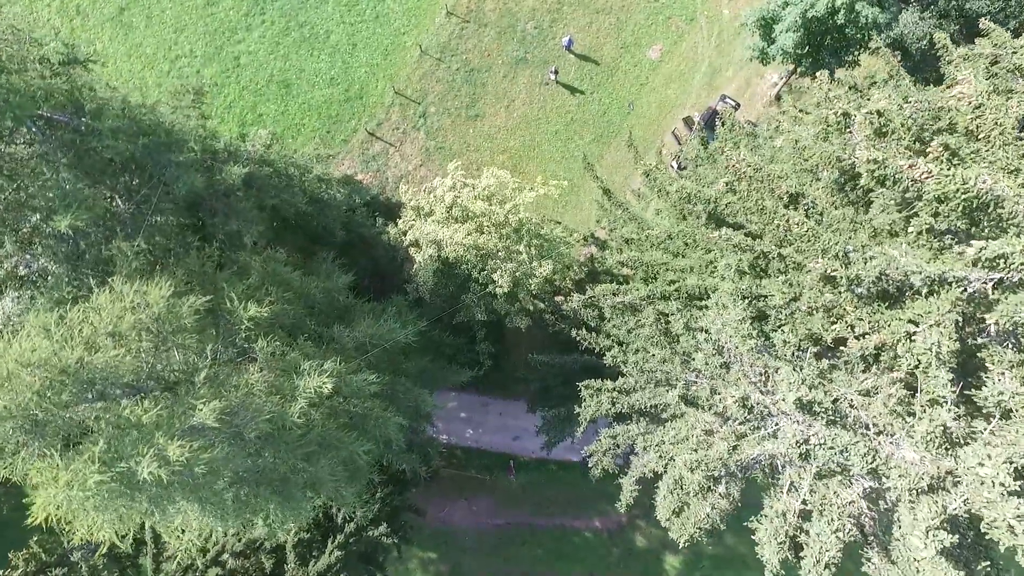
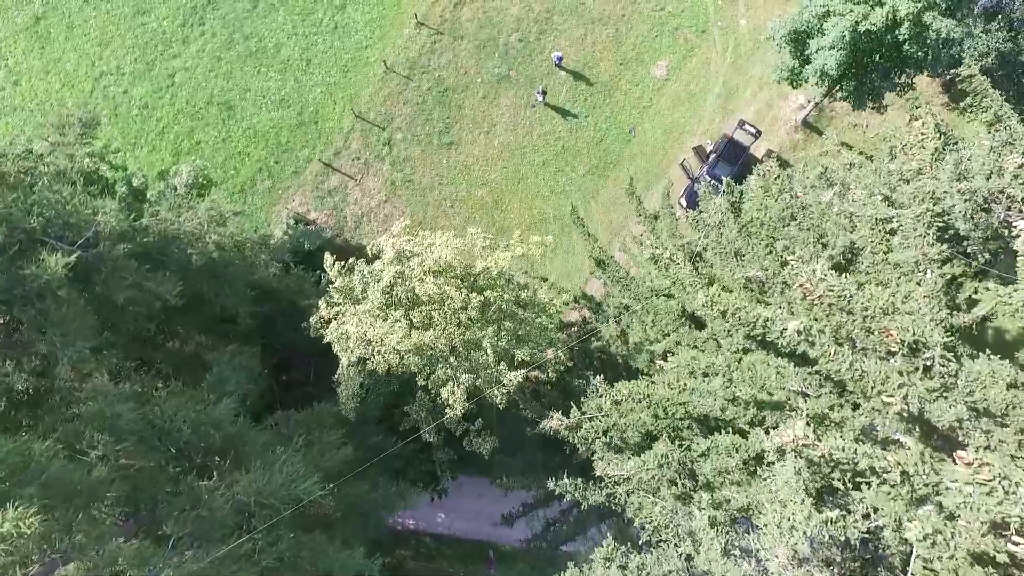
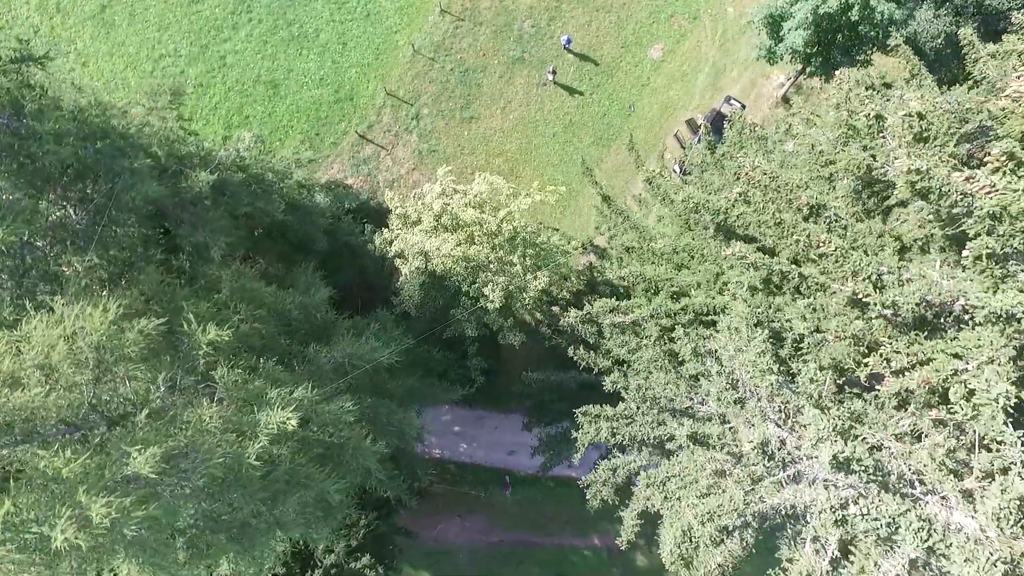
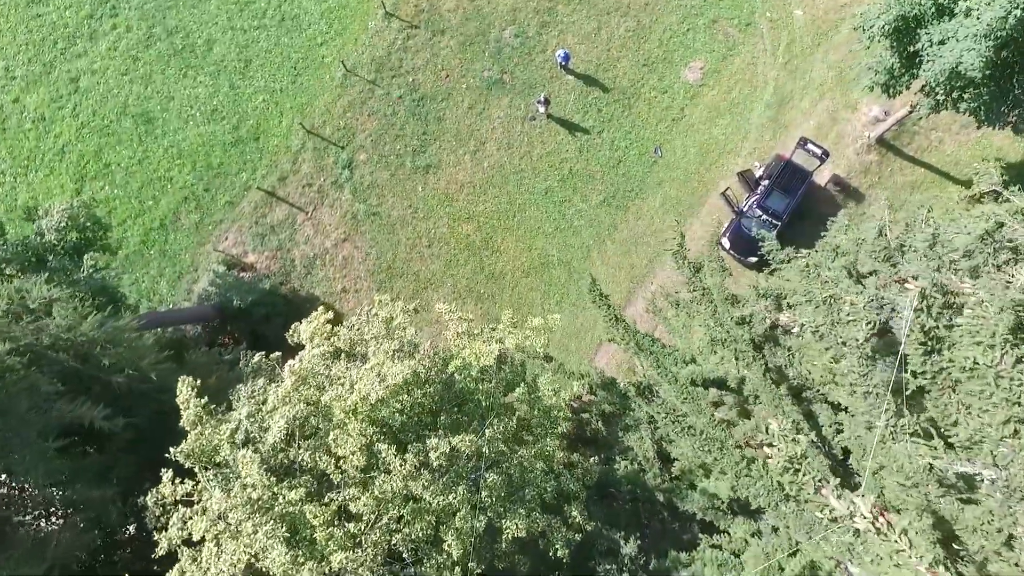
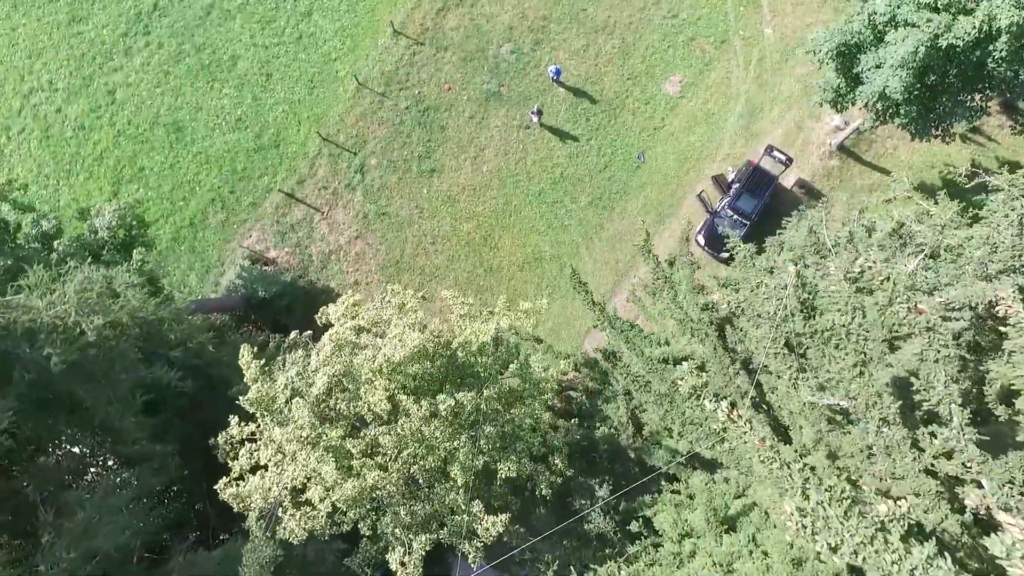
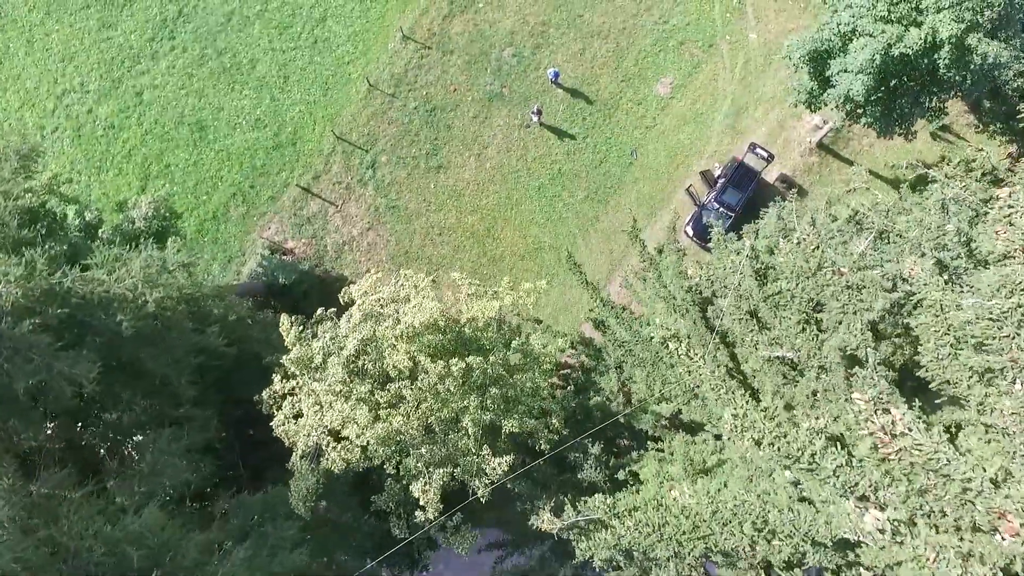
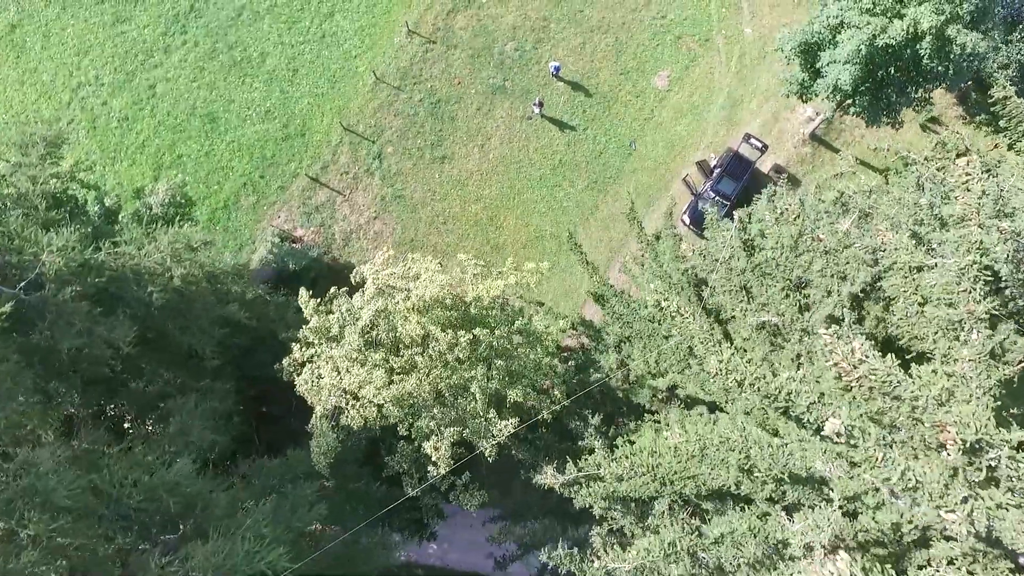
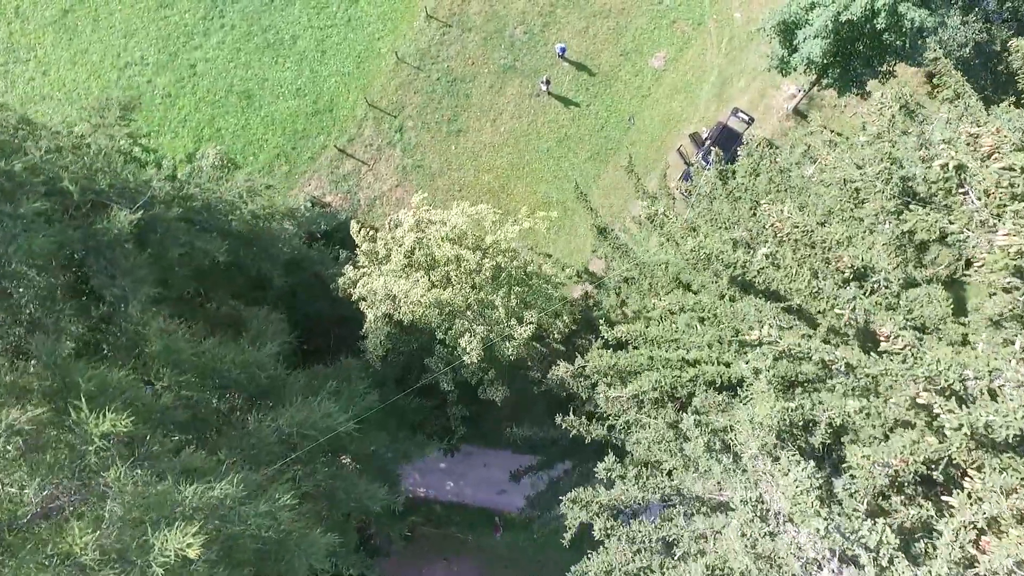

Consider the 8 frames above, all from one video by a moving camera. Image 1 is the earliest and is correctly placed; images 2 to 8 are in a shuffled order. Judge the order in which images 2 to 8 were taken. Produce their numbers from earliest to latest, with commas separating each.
3, 8, 2, 7, 6, 5, 4
